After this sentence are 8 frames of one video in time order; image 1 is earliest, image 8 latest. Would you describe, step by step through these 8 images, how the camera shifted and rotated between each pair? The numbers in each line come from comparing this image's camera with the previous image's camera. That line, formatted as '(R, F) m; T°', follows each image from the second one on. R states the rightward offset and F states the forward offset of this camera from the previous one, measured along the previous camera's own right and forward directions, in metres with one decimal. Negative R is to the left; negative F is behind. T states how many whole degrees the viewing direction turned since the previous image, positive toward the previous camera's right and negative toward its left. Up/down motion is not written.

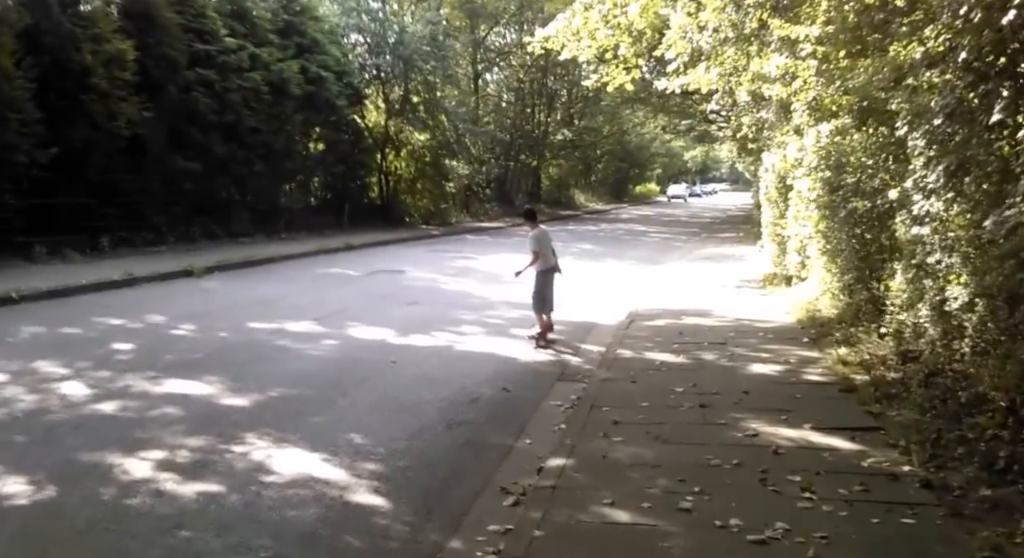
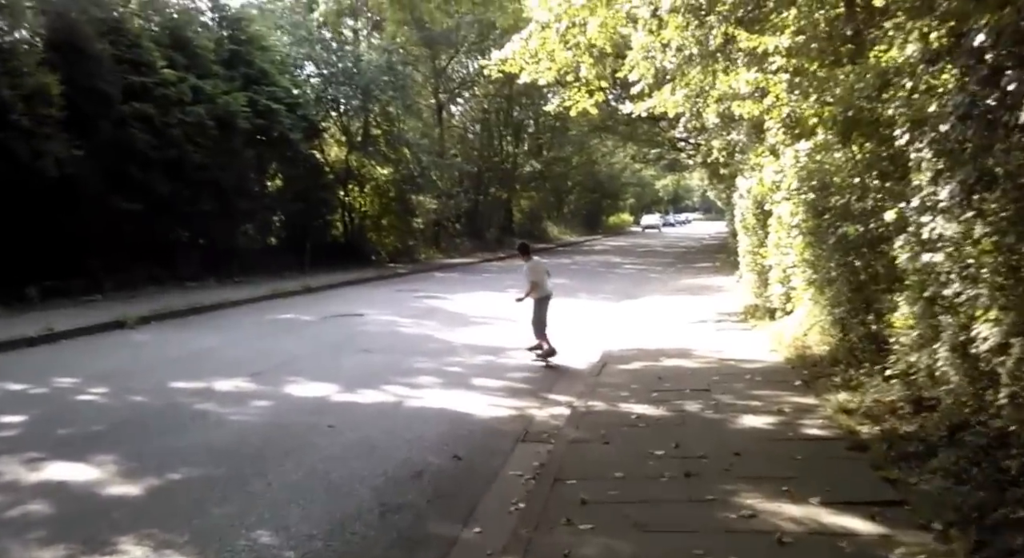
(+0.2, +1.0) m; +2°
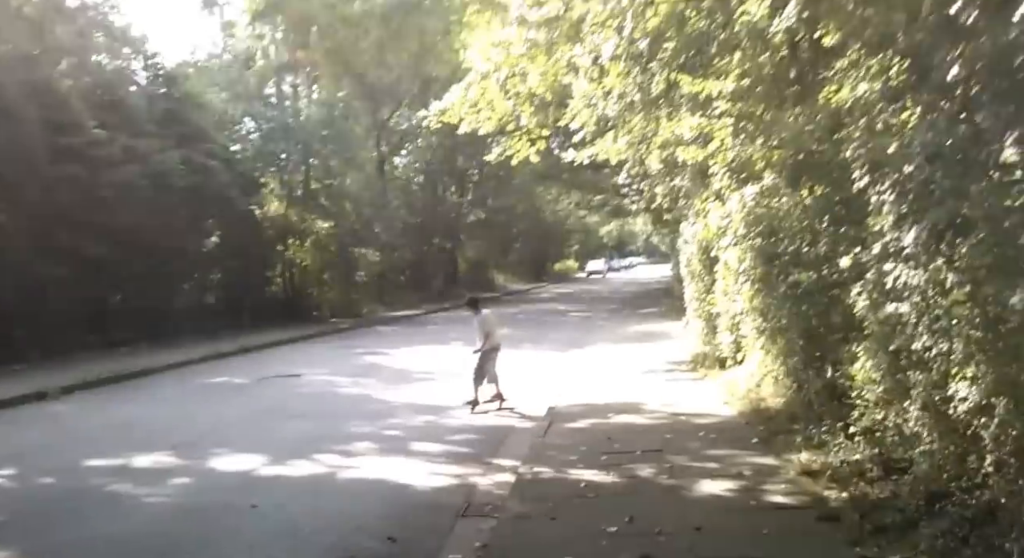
(+0.1, +0.5) m; +4°
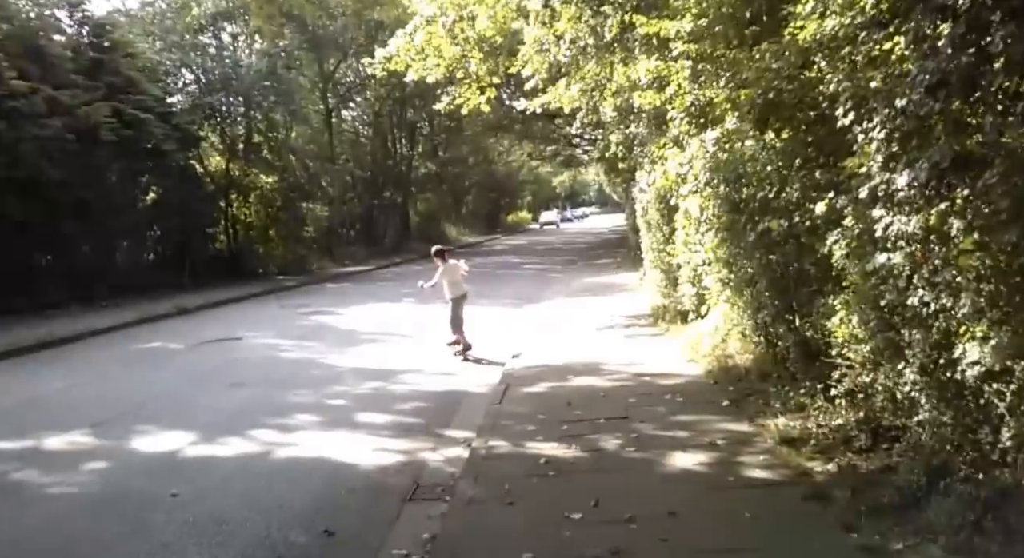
(0.0, +0.7) m; +3°
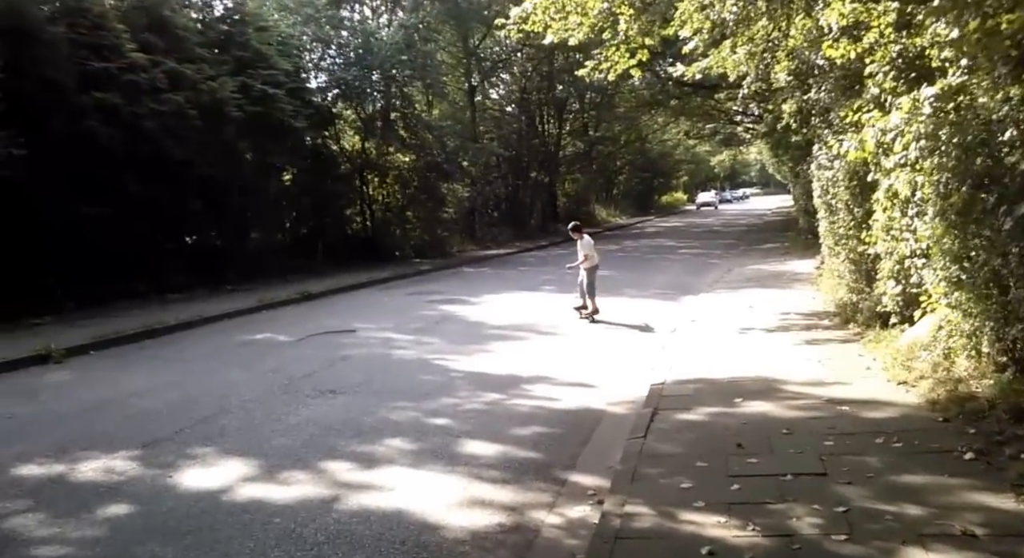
(0.0, +1.8) m; -10°
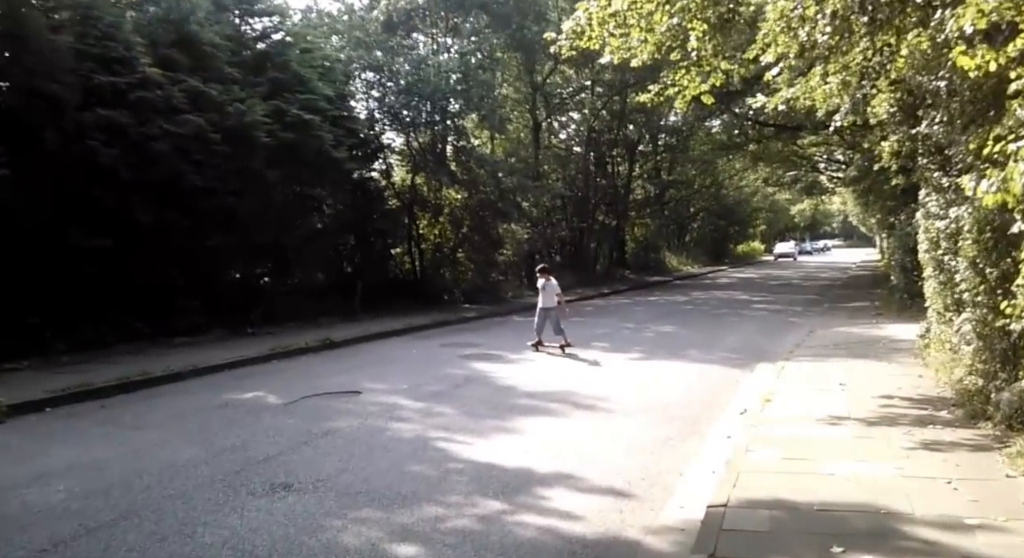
(+0.4, +2.0) m; -5°
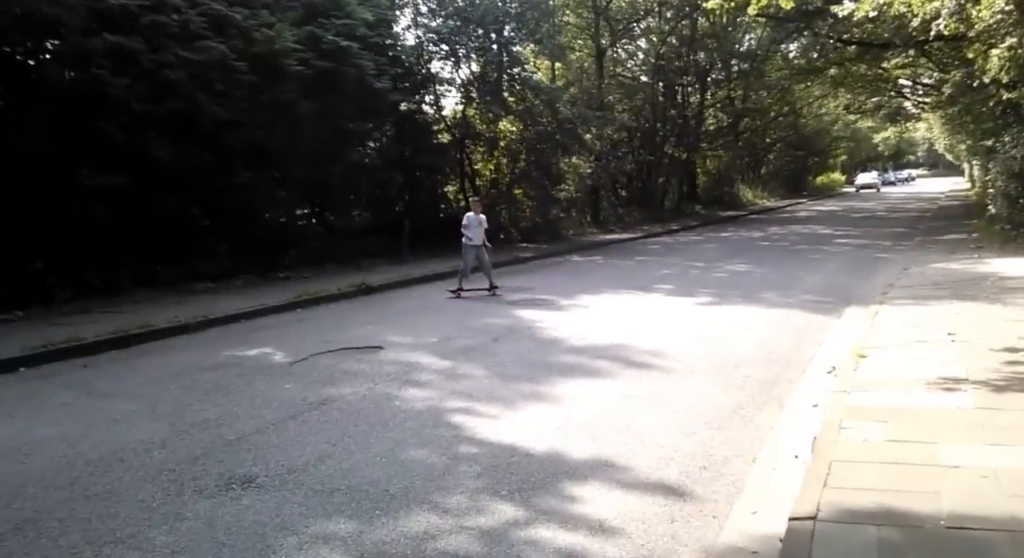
(+0.3, +1.5) m; -5°
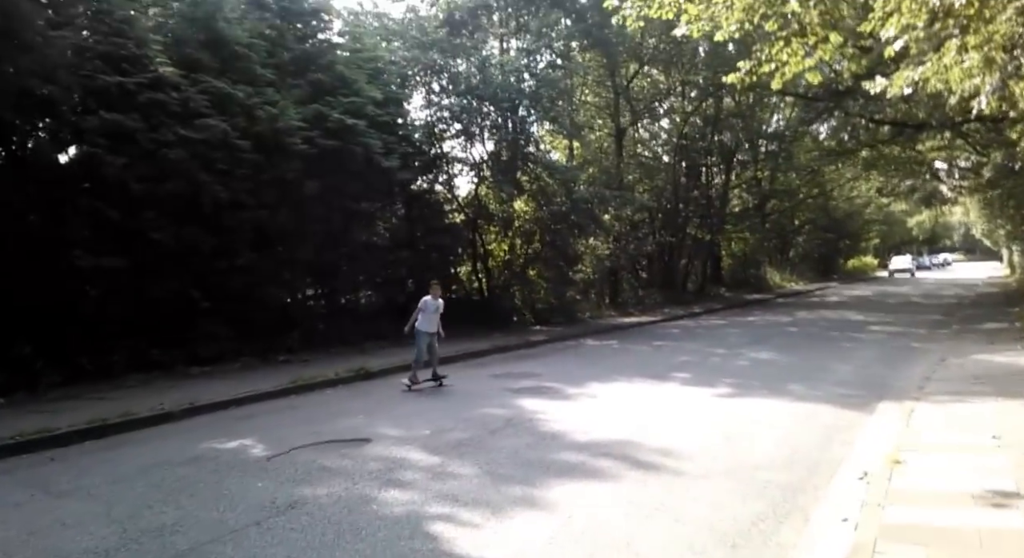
(+0.3, +0.6) m; -2°
